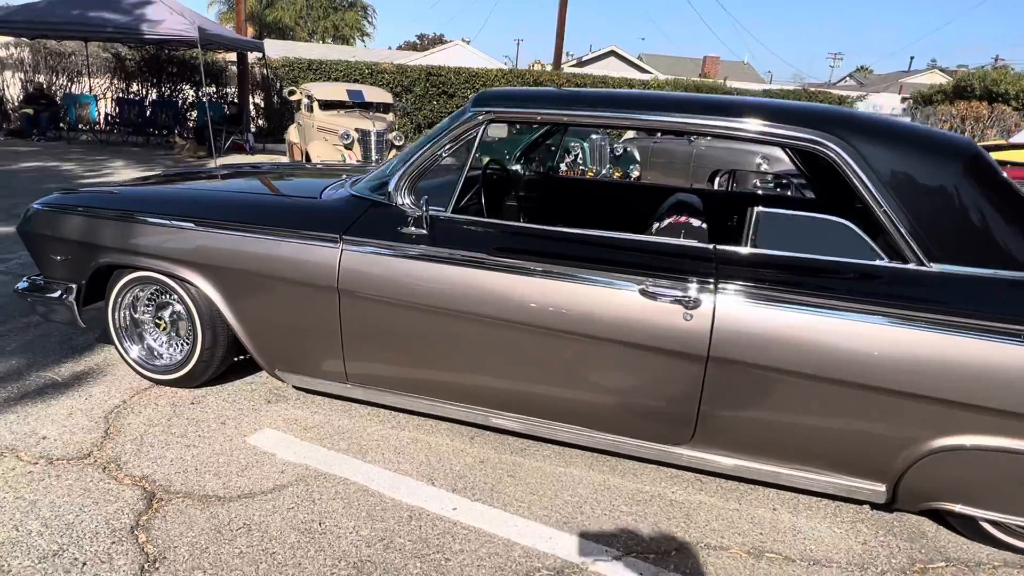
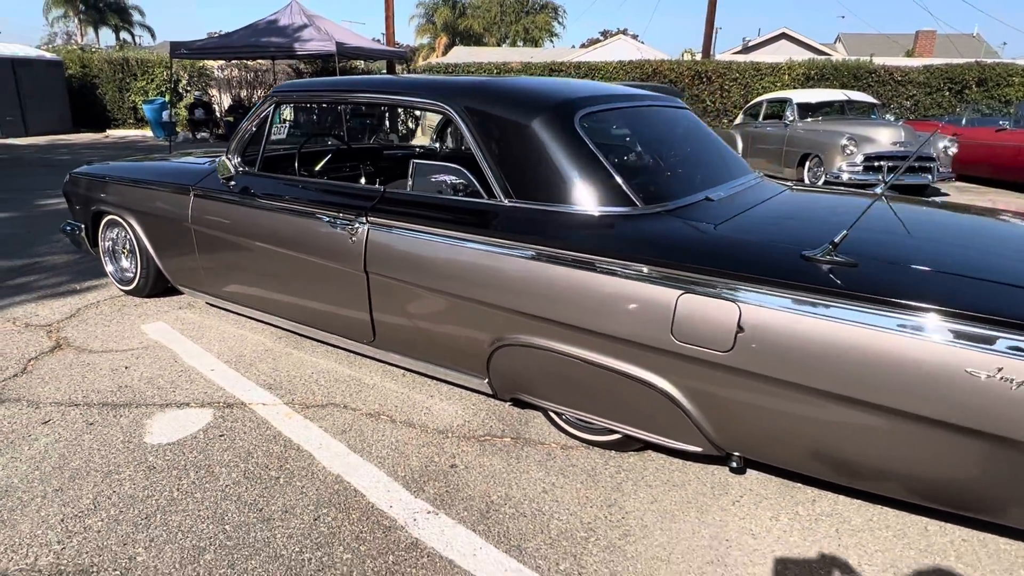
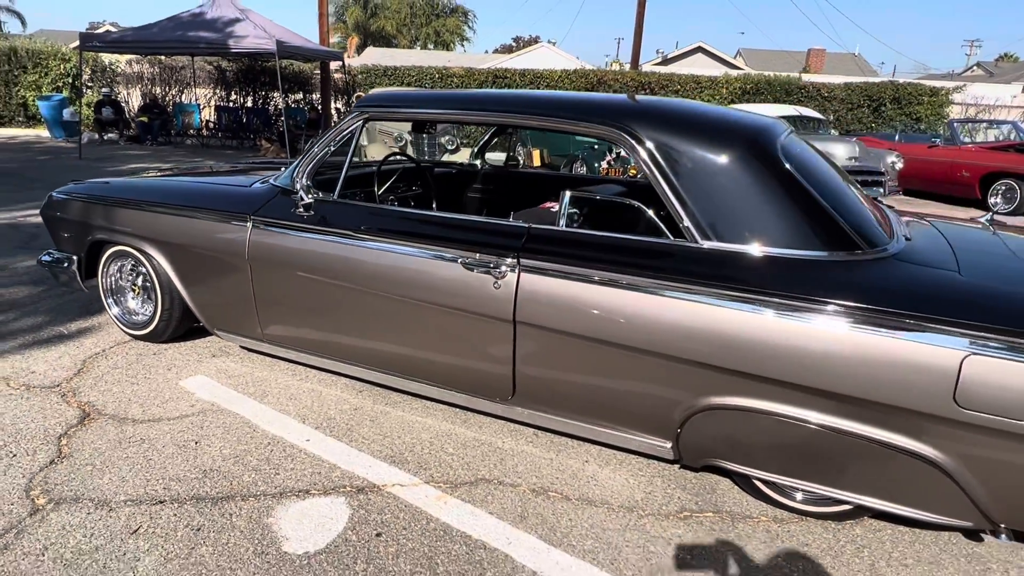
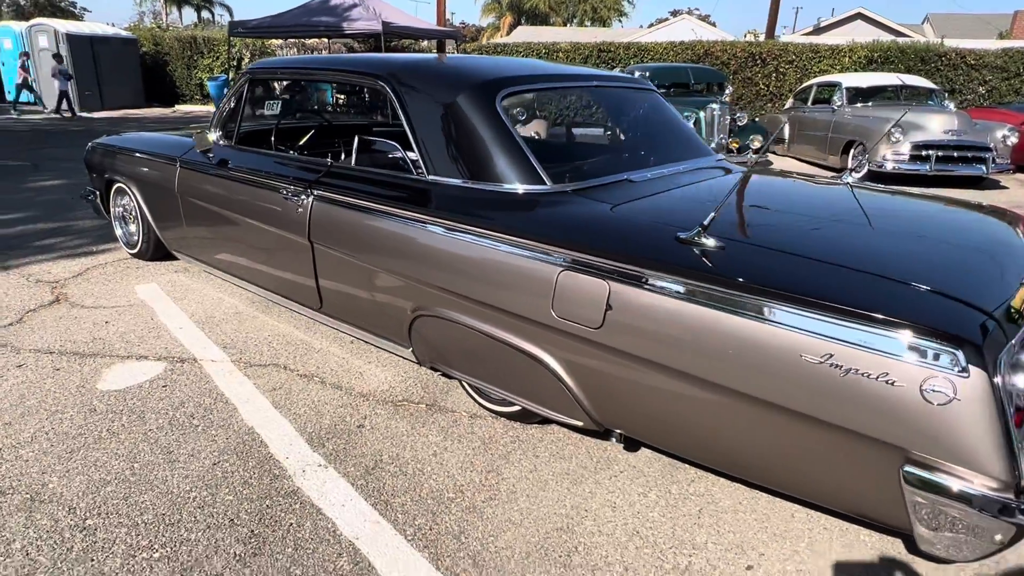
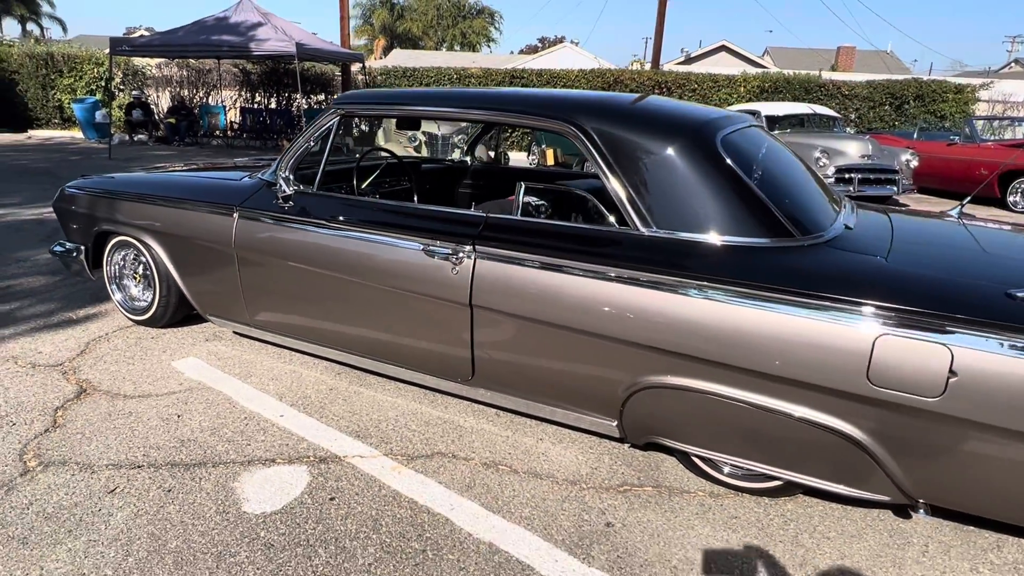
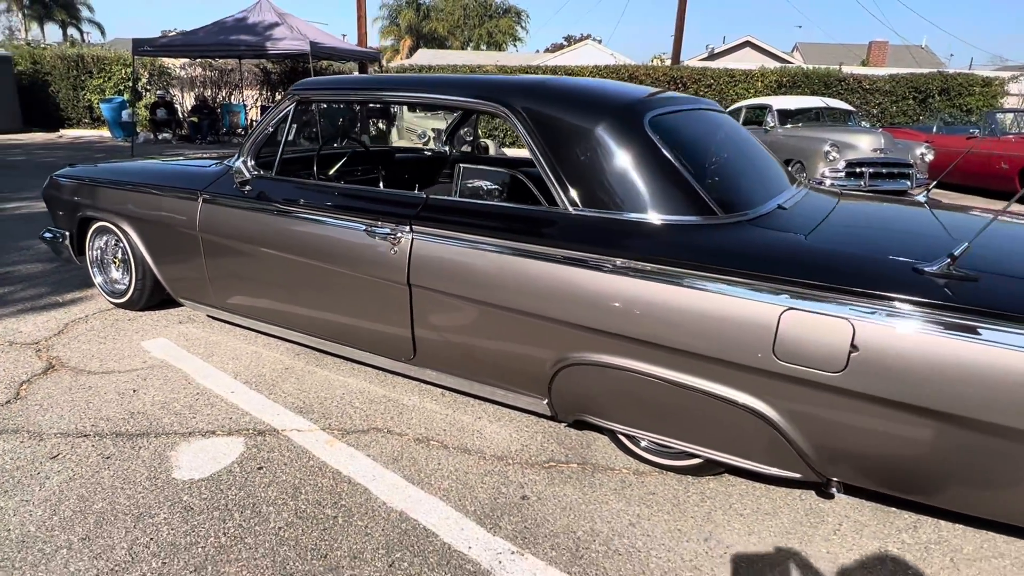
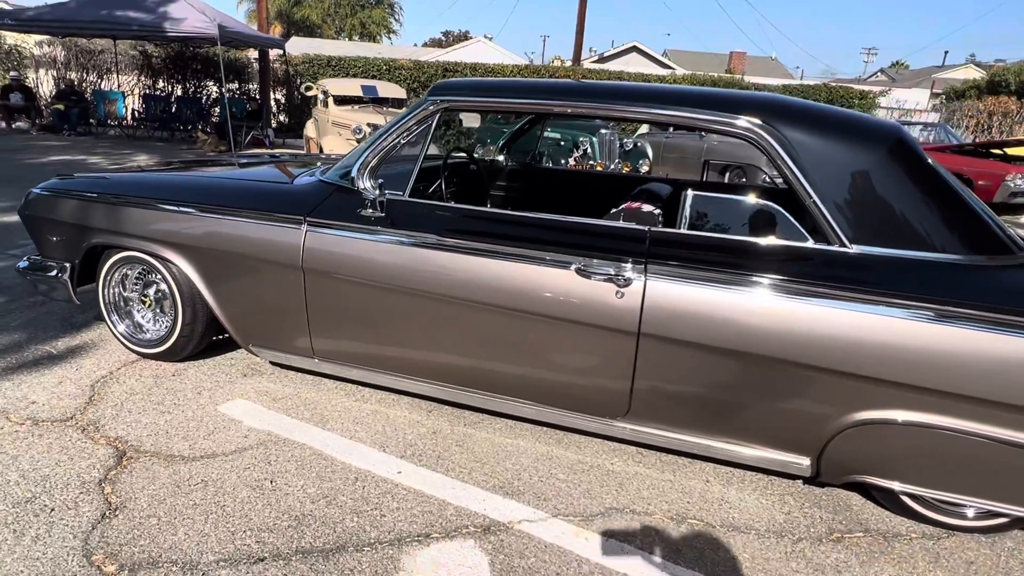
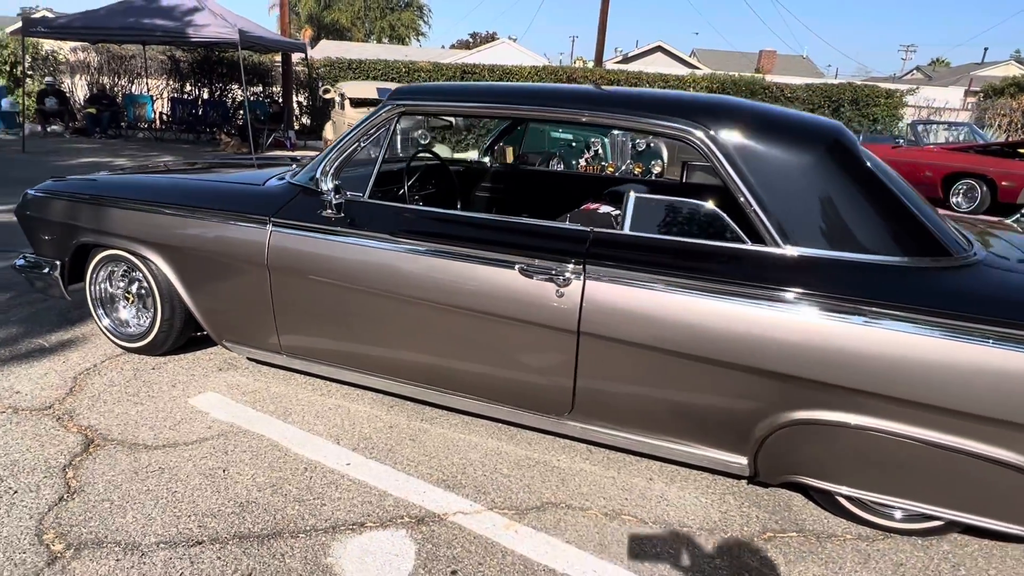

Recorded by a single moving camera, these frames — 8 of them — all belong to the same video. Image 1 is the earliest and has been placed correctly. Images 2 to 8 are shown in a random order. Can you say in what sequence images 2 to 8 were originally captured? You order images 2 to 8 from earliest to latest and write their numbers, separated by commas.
7, 8, 3, 5, 6, 2, 4
